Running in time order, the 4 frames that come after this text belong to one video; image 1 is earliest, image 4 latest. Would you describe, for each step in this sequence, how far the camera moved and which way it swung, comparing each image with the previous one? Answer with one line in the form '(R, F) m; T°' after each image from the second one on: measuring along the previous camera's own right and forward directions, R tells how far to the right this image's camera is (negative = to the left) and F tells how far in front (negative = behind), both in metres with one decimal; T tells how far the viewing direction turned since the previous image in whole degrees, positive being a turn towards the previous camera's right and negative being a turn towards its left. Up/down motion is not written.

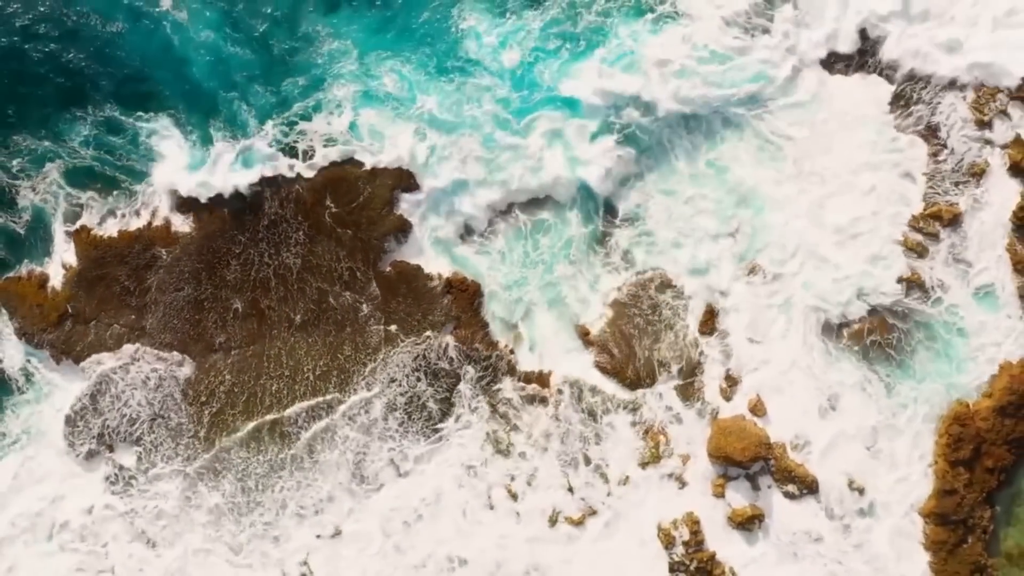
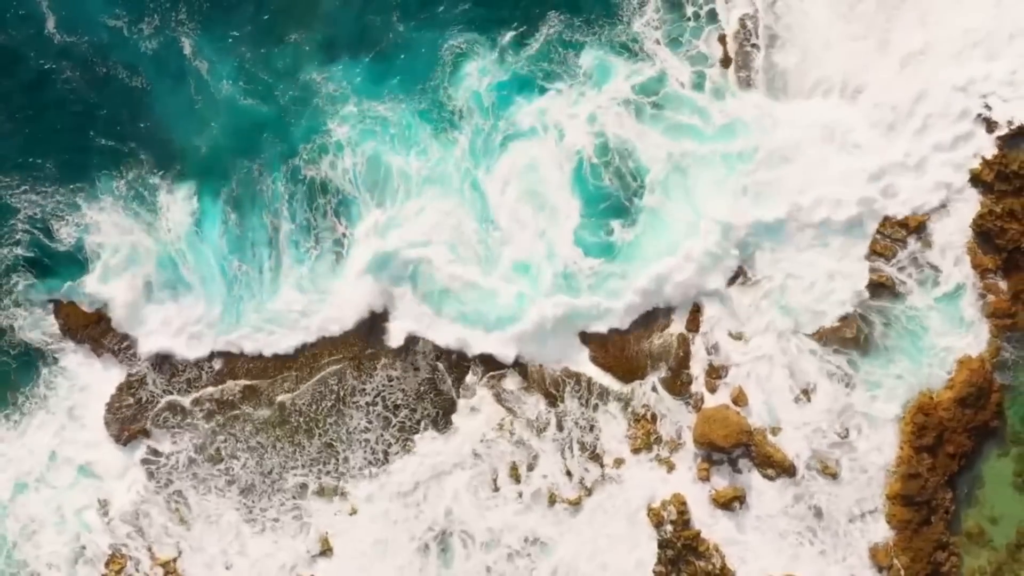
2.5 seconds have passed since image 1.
(+0.6, -1.8) m; -2°
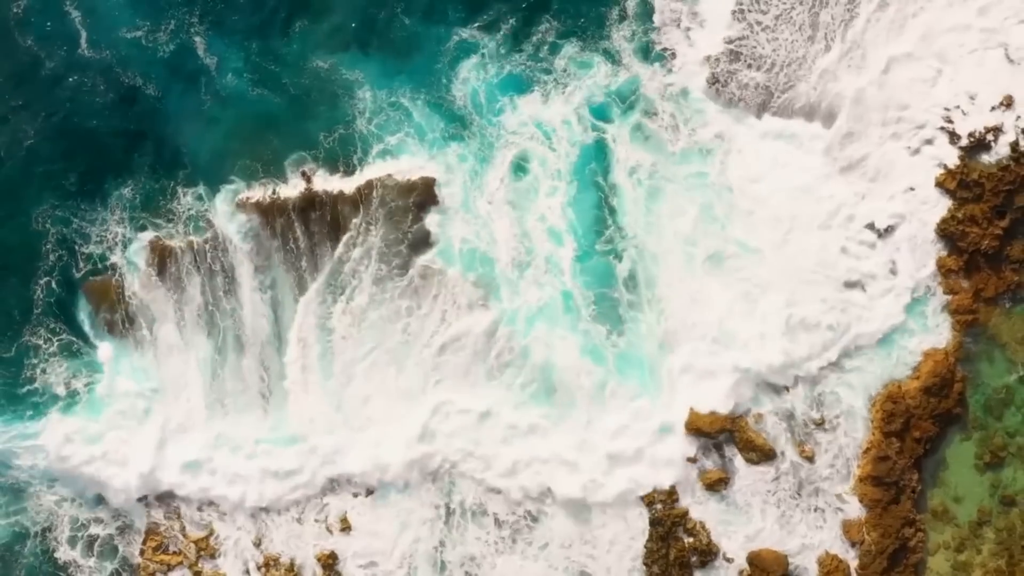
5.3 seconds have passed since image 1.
(-0.1, -1.6) m; 0°
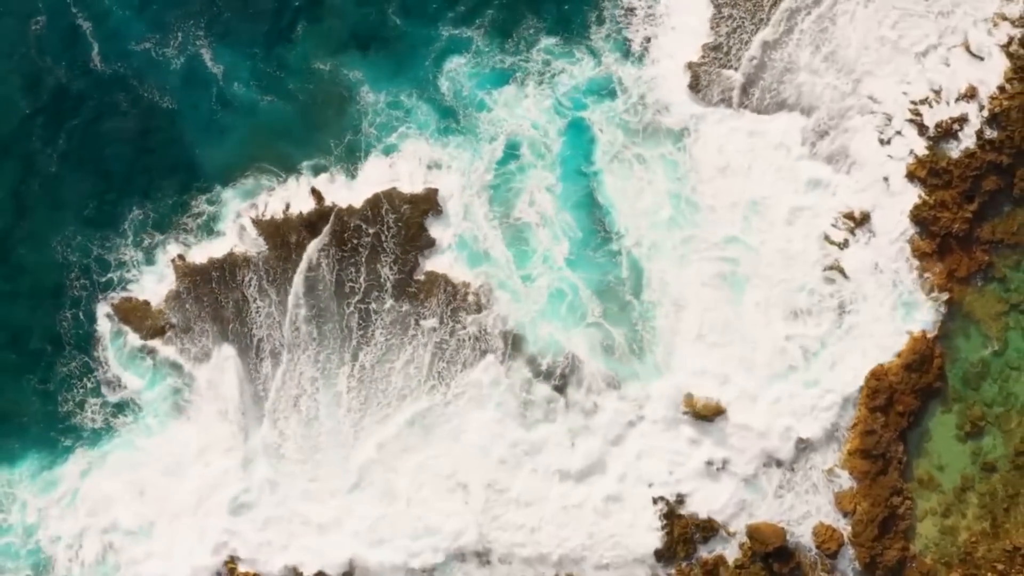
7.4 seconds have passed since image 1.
(-0.1, -1.2) m; 0°
